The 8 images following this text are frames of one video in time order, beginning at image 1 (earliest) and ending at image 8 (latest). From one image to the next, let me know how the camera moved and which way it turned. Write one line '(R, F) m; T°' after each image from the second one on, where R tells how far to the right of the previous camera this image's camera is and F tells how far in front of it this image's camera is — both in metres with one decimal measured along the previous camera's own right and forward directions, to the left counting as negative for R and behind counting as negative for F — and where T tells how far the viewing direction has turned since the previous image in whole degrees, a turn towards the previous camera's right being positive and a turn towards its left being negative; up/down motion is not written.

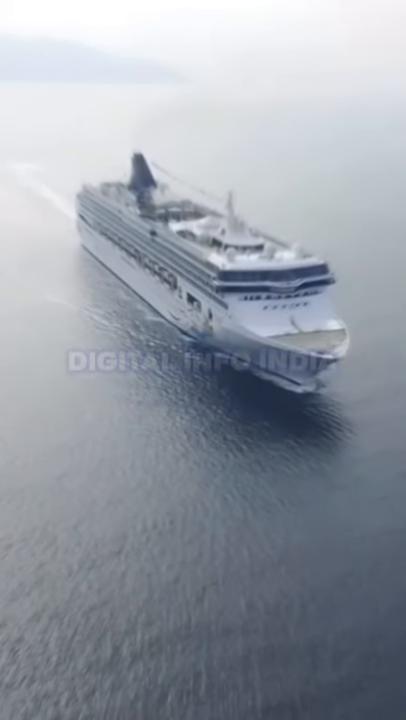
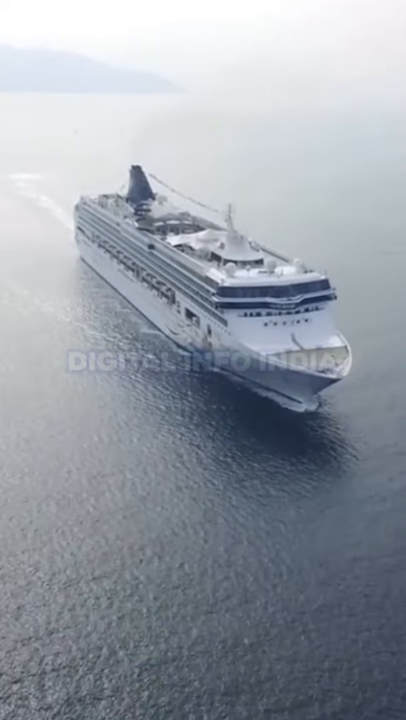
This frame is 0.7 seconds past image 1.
(0.0, +1.0) m; 0°
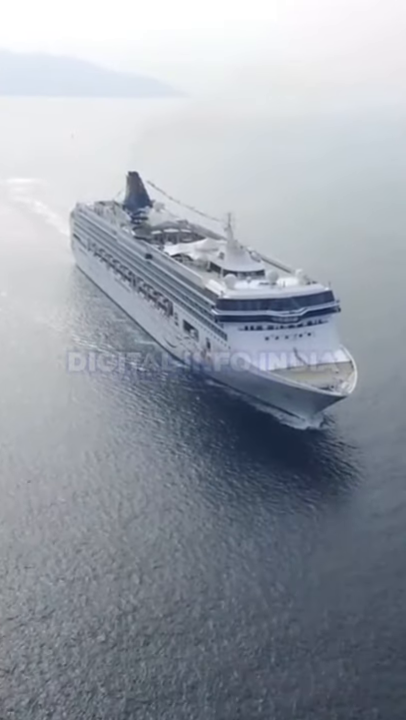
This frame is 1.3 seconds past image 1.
(0.0, +1.6) m; 0°
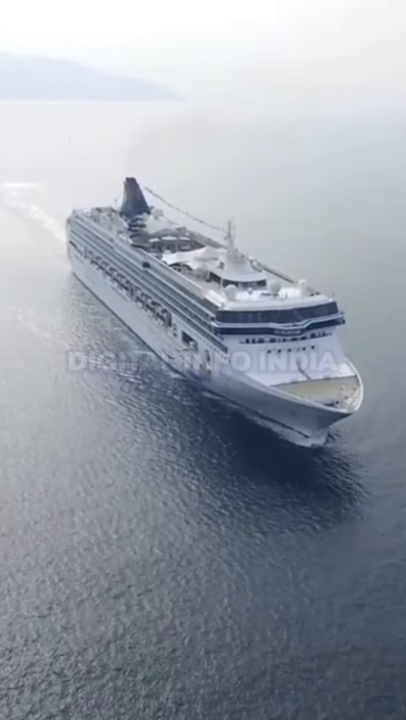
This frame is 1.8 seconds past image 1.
(0.0, +1.4) m; 0°
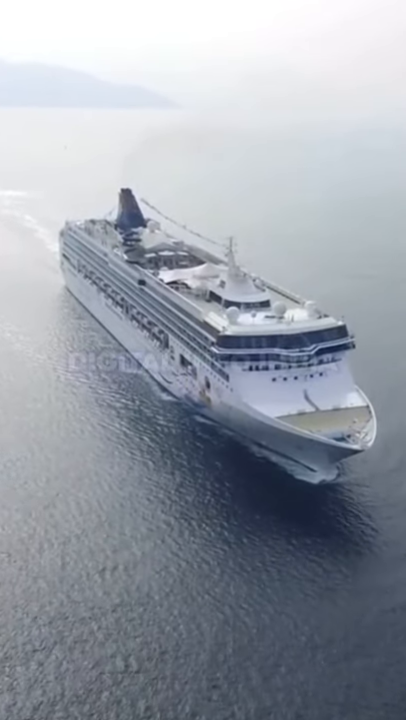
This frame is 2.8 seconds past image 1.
(-0.1, +2.8) m; 0°
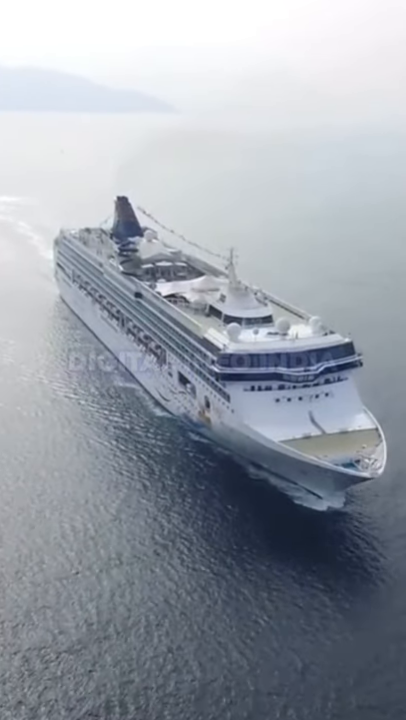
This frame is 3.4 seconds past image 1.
(-0.1, +1.9) m; 0°
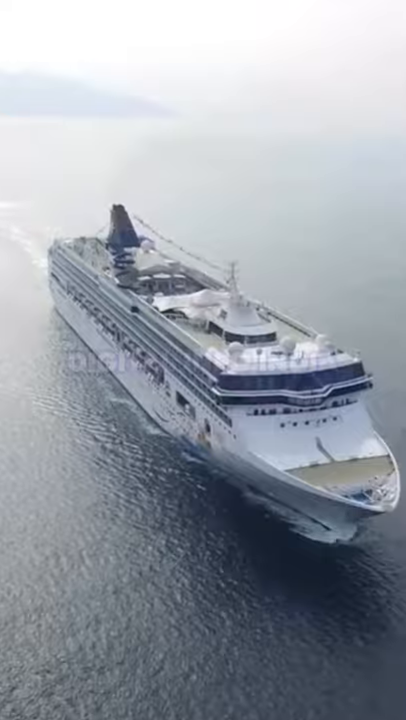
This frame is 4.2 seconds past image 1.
(-0.1, +2.0) m; 0°
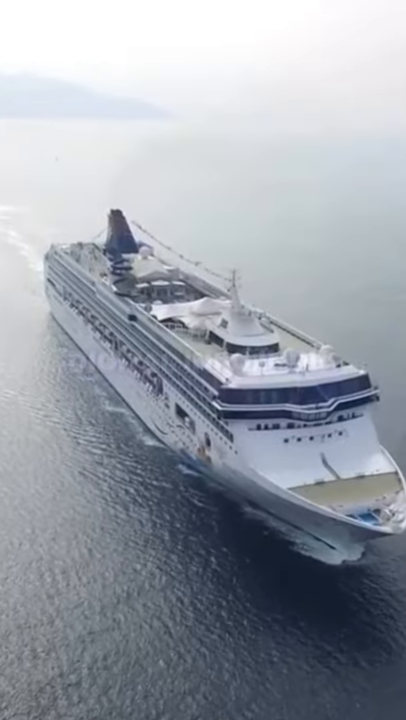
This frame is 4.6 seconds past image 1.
(0.0, +1.2) m; 0°
